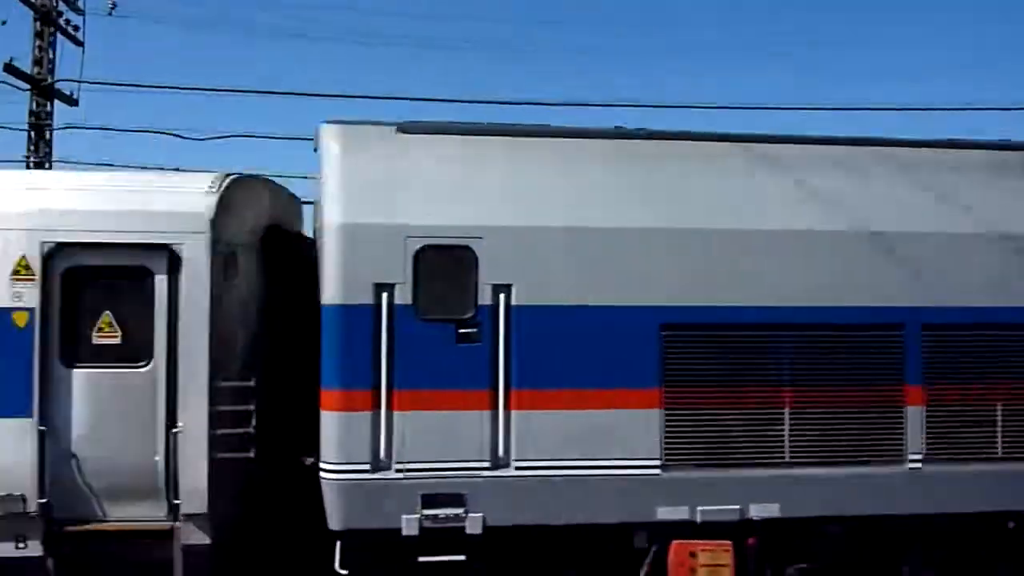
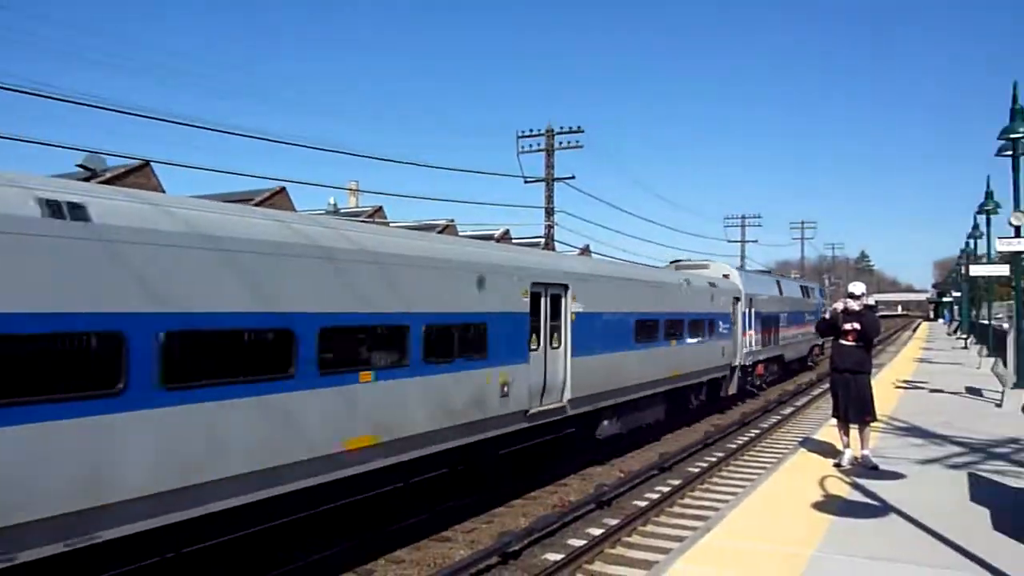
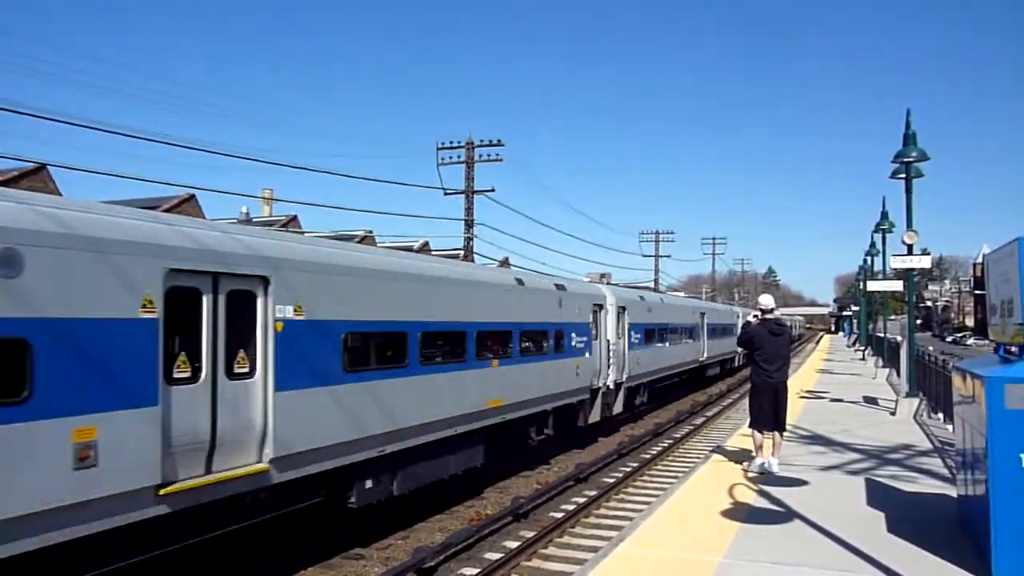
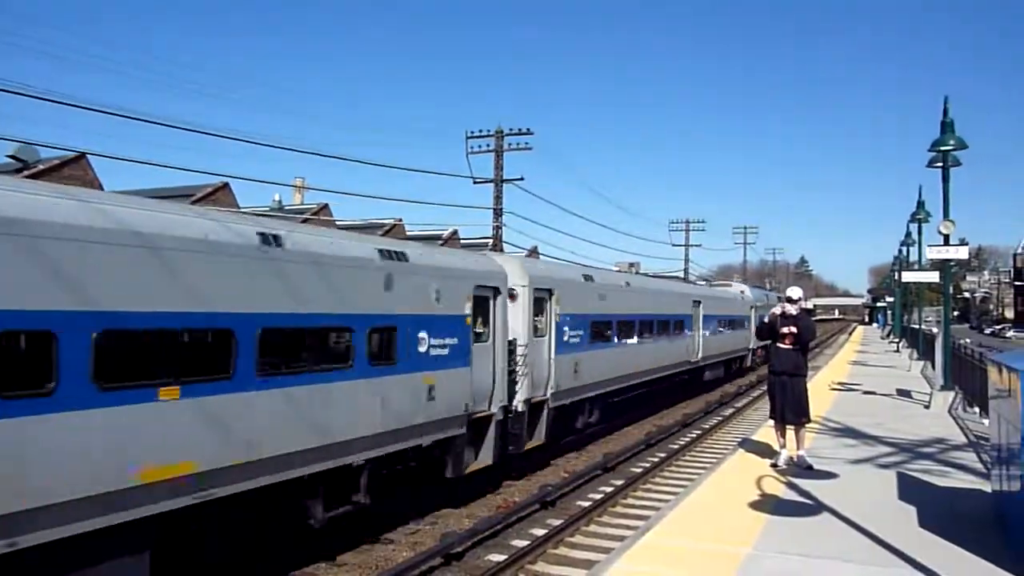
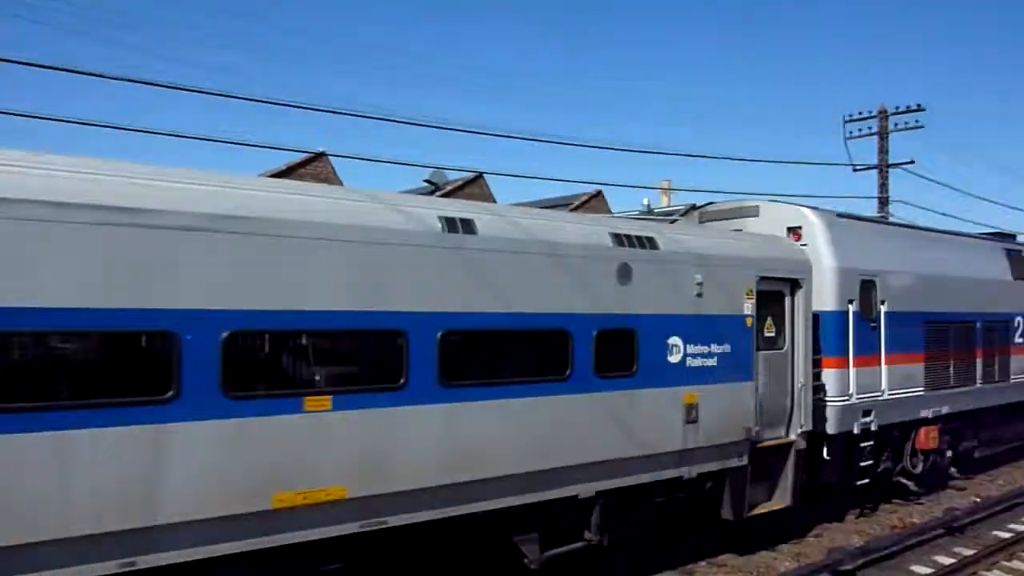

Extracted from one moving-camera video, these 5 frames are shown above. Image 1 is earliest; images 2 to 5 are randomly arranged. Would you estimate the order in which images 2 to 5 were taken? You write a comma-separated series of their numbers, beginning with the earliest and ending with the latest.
5, 2, 4, 3
